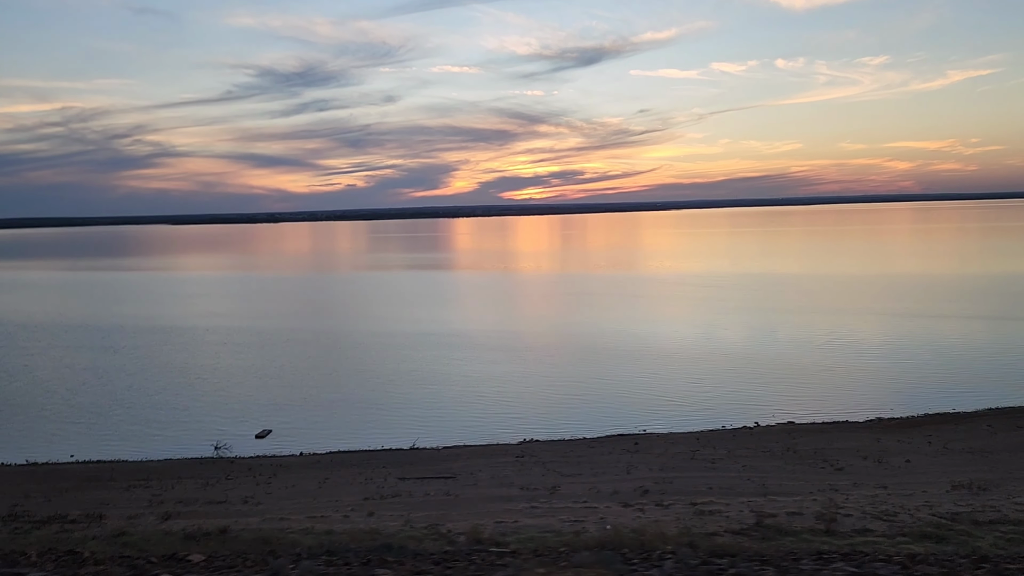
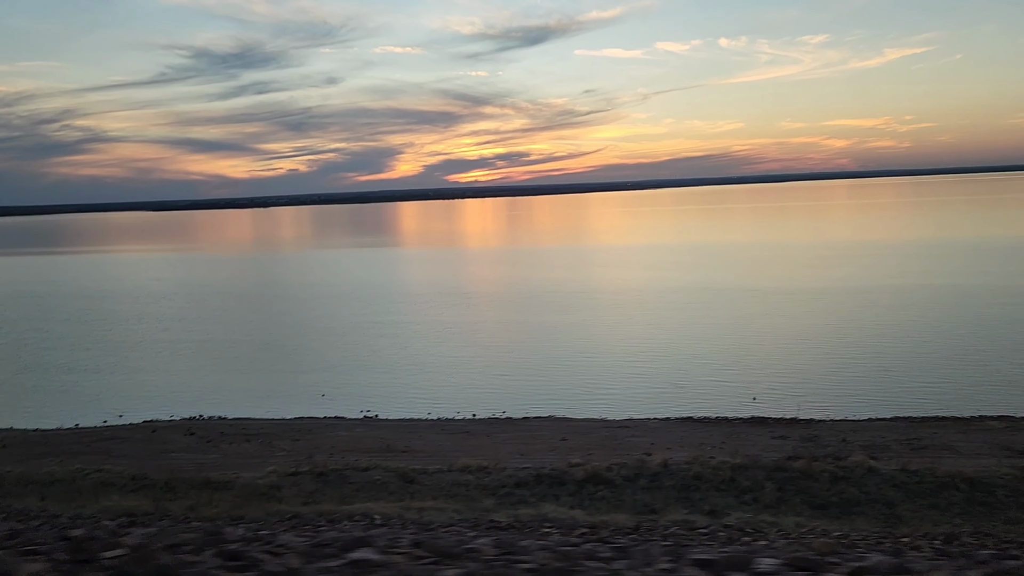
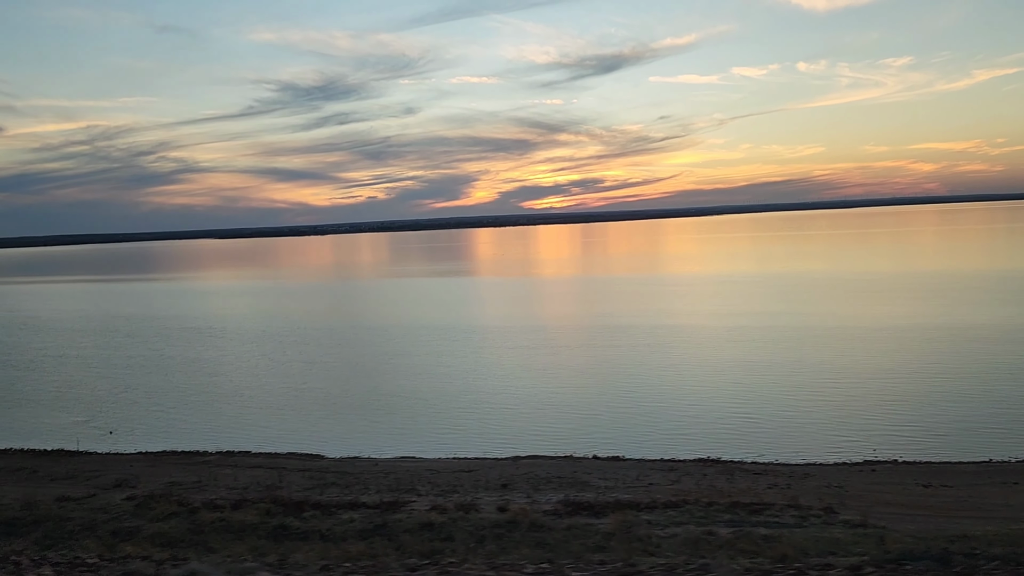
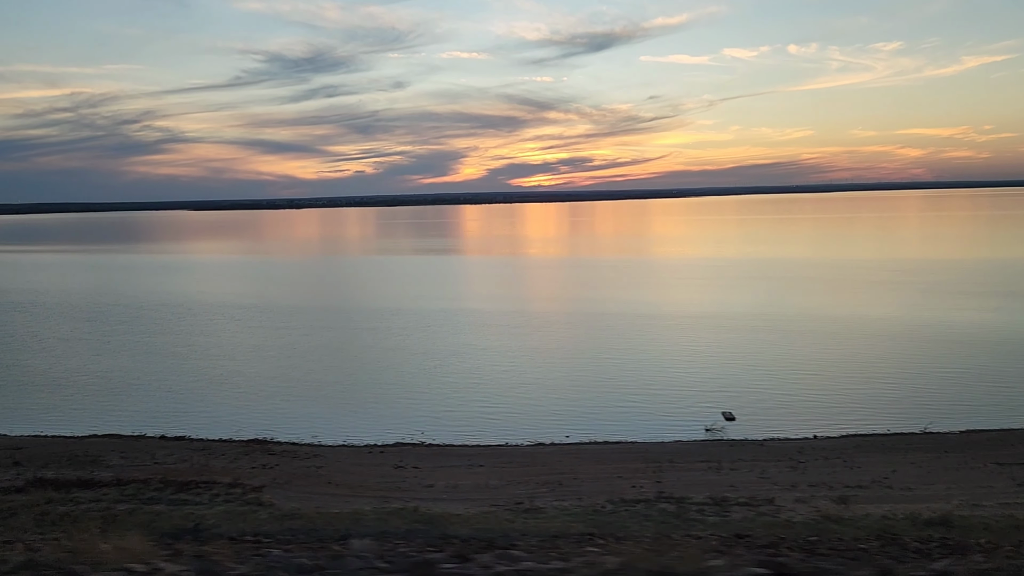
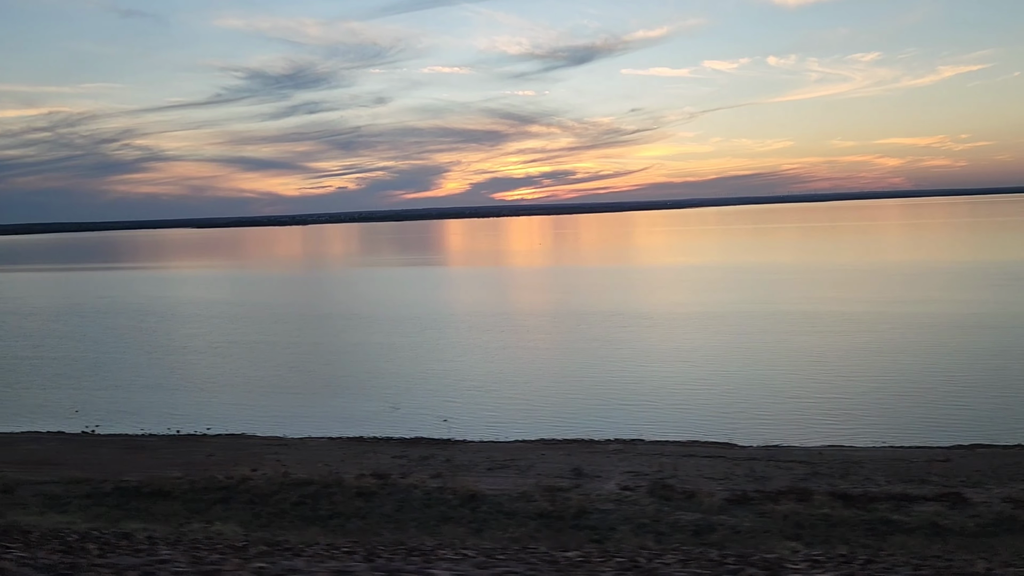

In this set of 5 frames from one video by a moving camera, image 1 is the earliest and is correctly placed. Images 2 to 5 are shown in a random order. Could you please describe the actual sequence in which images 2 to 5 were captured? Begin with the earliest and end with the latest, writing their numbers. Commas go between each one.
4, 3, 5, 2
